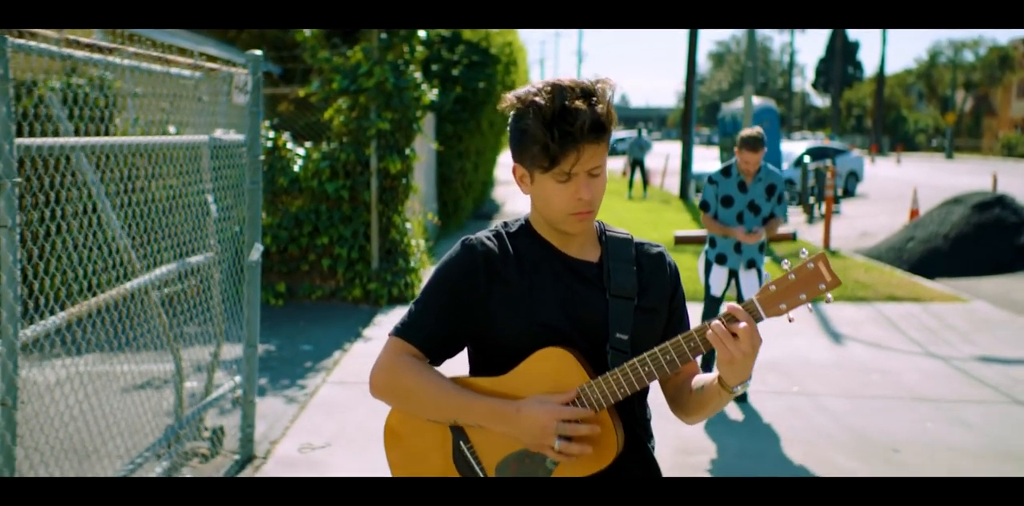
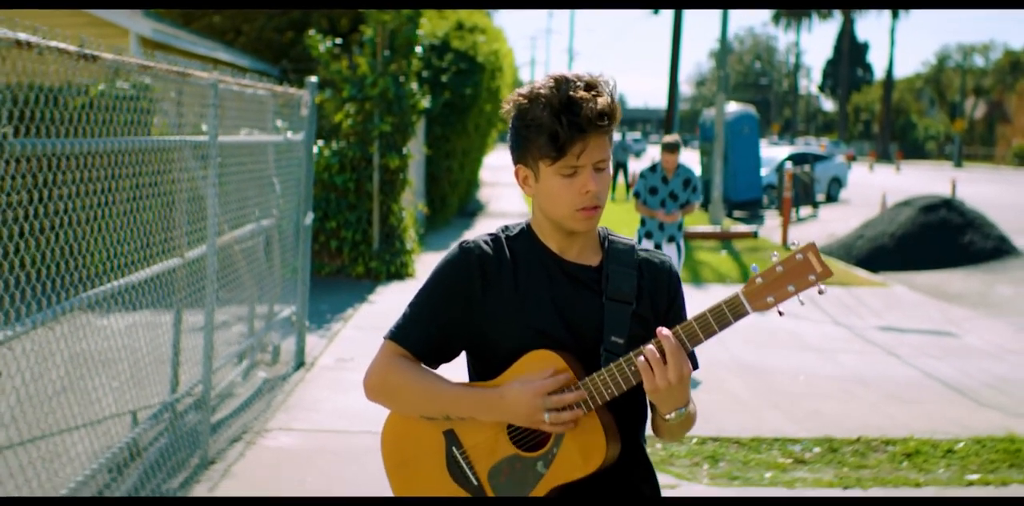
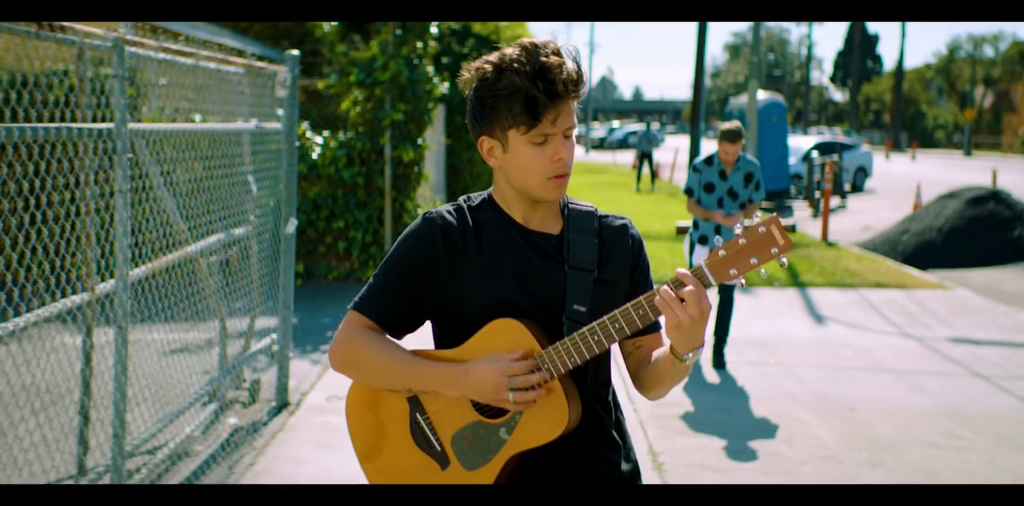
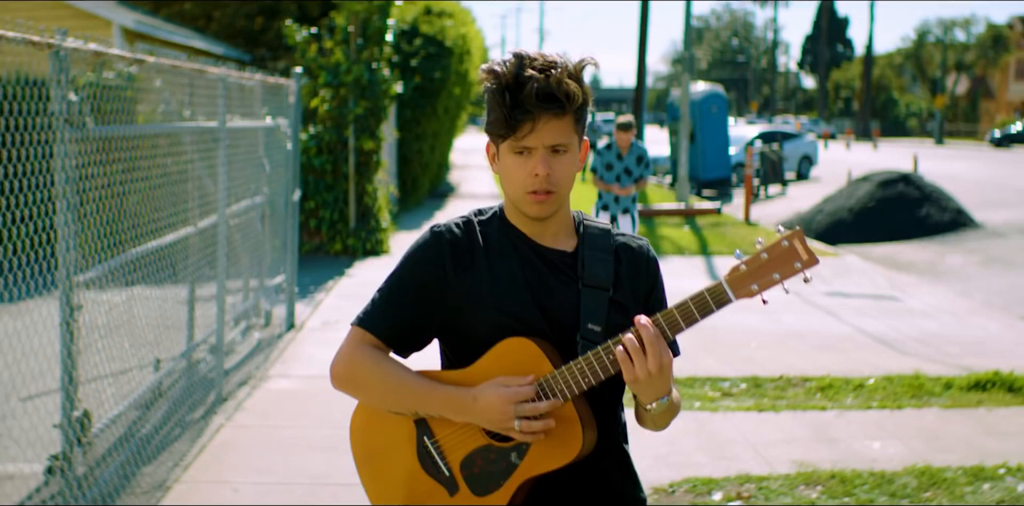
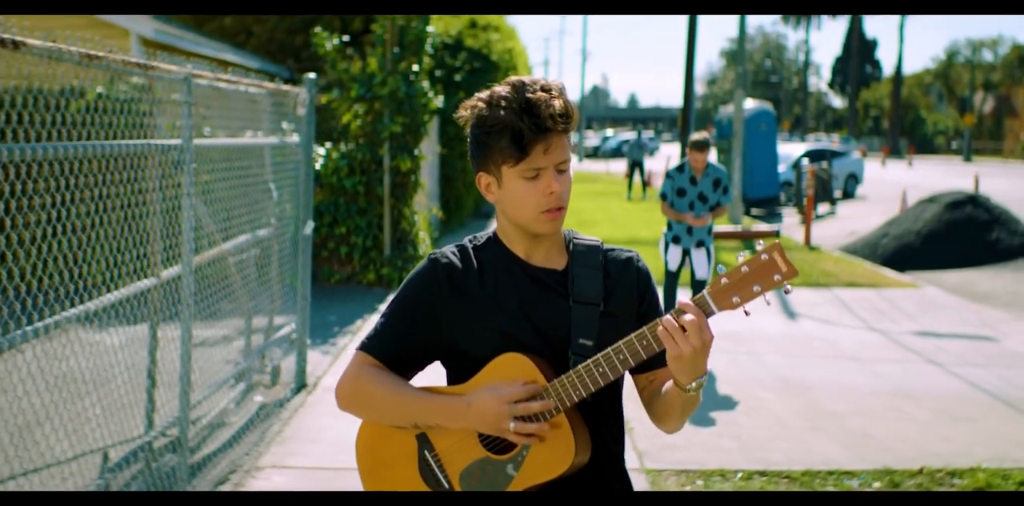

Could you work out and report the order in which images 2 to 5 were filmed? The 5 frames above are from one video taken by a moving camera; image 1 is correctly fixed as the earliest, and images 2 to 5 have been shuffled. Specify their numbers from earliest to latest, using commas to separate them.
3, 5, 2, 4
